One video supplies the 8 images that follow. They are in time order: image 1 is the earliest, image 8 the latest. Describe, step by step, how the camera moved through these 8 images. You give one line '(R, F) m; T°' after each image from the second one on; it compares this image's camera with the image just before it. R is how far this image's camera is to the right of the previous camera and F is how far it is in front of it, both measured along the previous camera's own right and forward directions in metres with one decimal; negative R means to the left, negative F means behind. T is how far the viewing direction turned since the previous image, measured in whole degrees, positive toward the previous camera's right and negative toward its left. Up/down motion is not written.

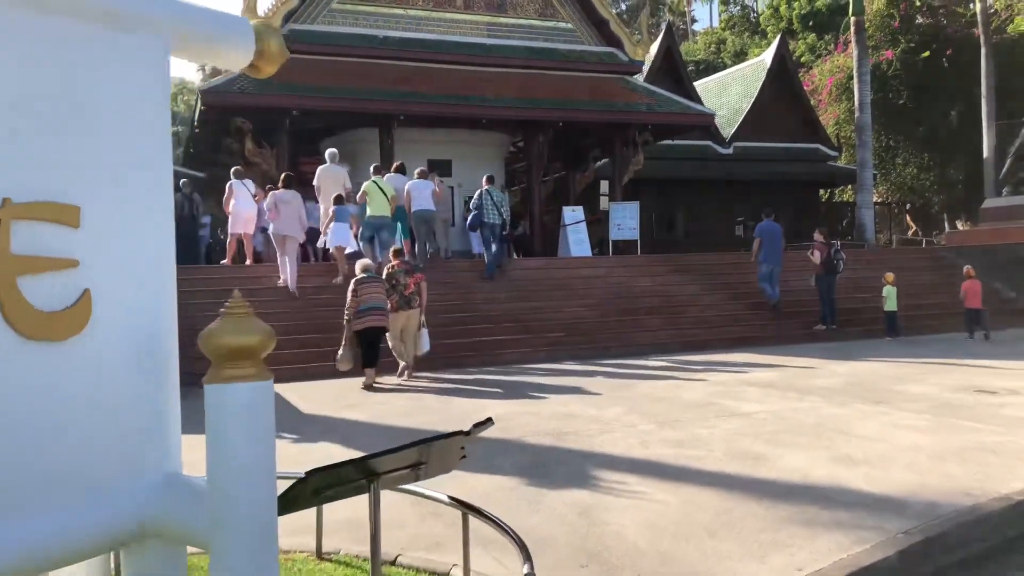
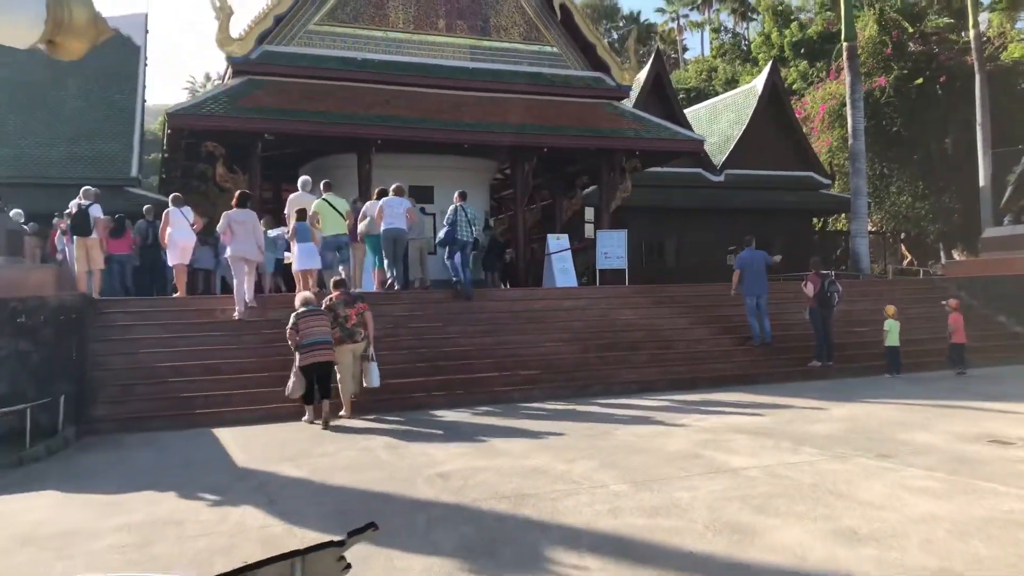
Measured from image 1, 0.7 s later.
(+0.2, +0.6) m; 0°
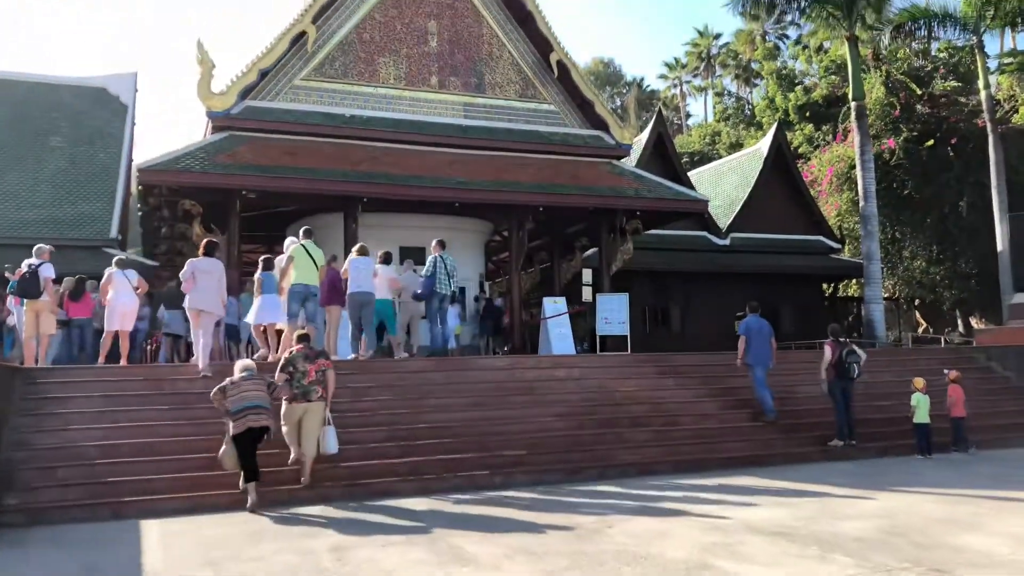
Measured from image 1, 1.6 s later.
(+0.2, +0.9) m; 0°
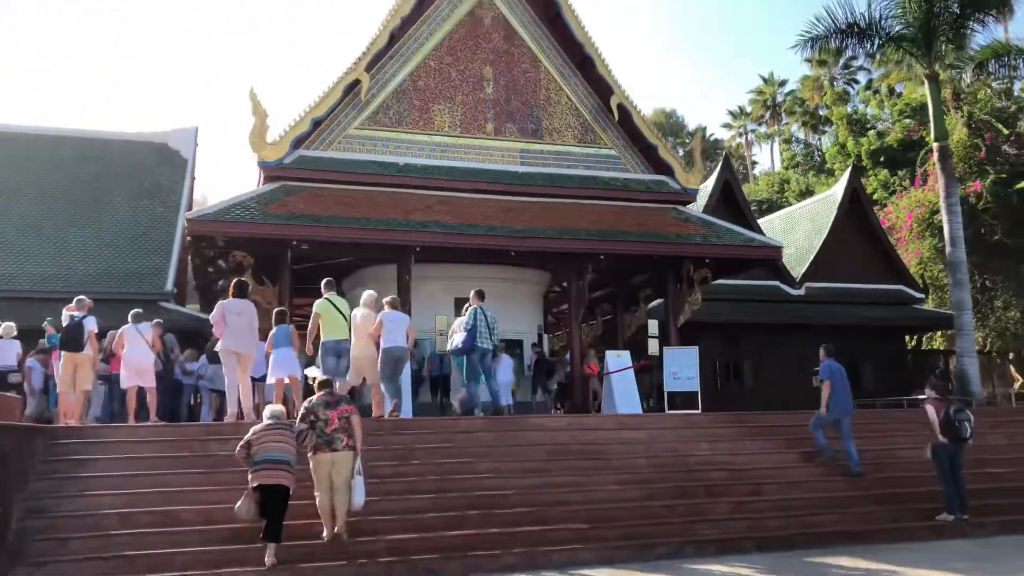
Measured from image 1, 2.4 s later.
(0.0, +0.7) m; -4°
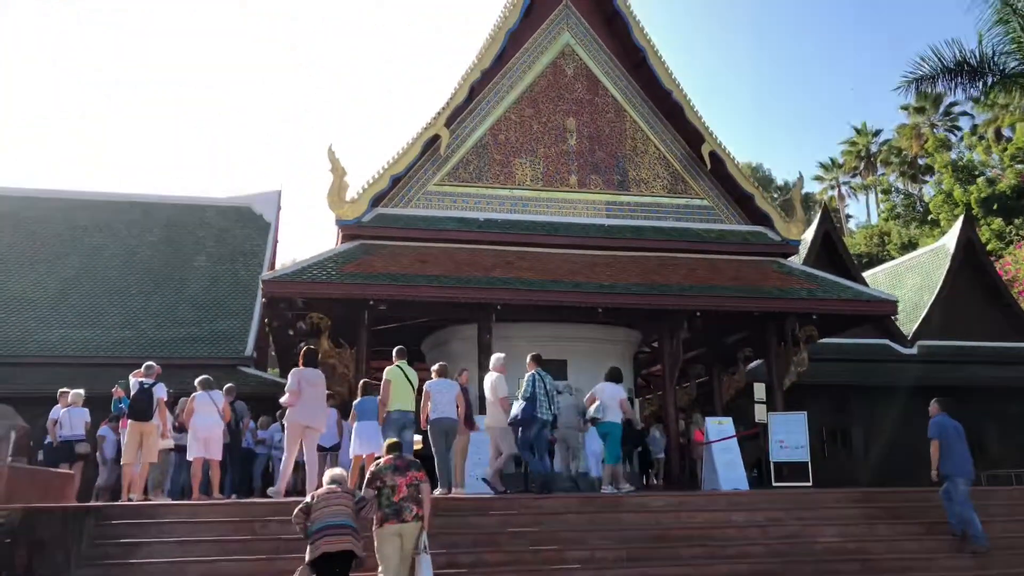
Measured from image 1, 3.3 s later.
(-0.1, +0.8) m; -6°
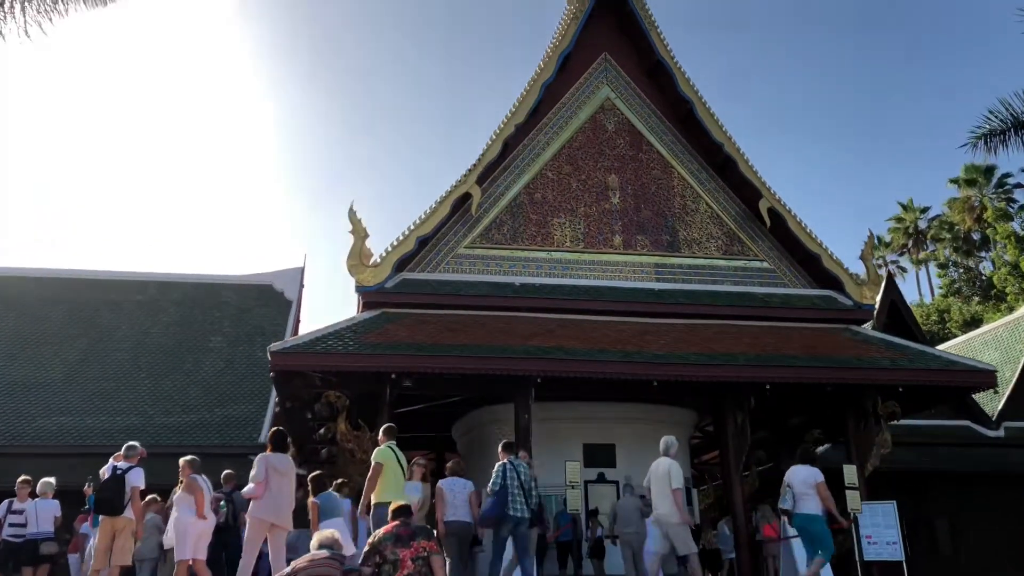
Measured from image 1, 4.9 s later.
(-0.1, +1.4) m; -2°
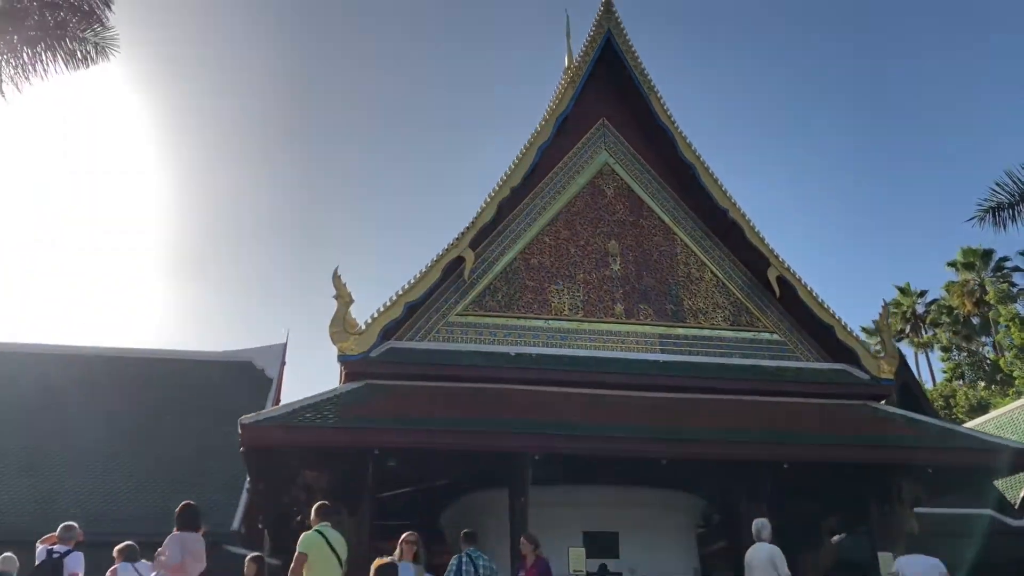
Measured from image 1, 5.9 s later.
(0.0, +0.8) m; +1°
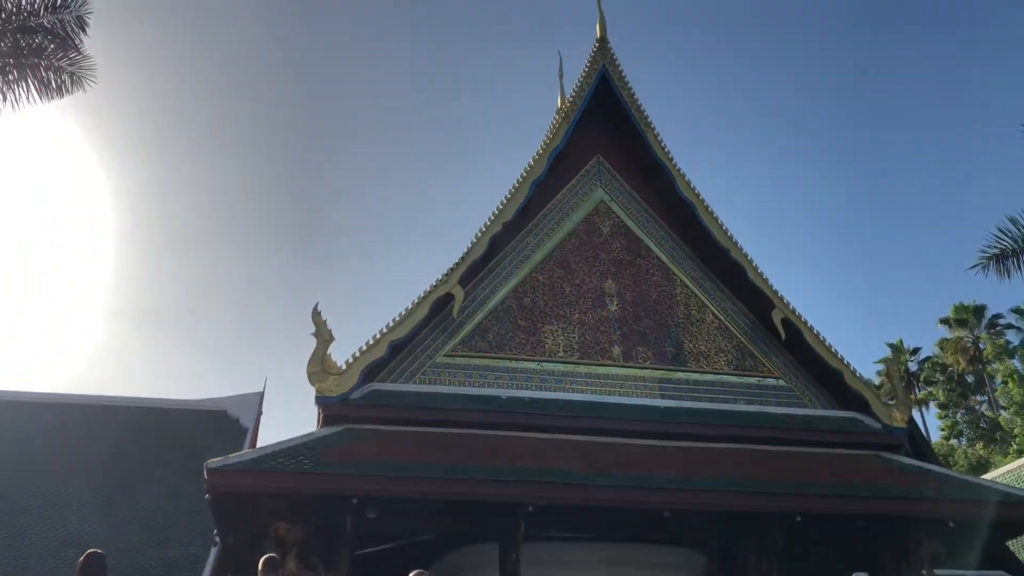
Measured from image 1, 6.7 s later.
(-0.1, +0.6) m; +1°
